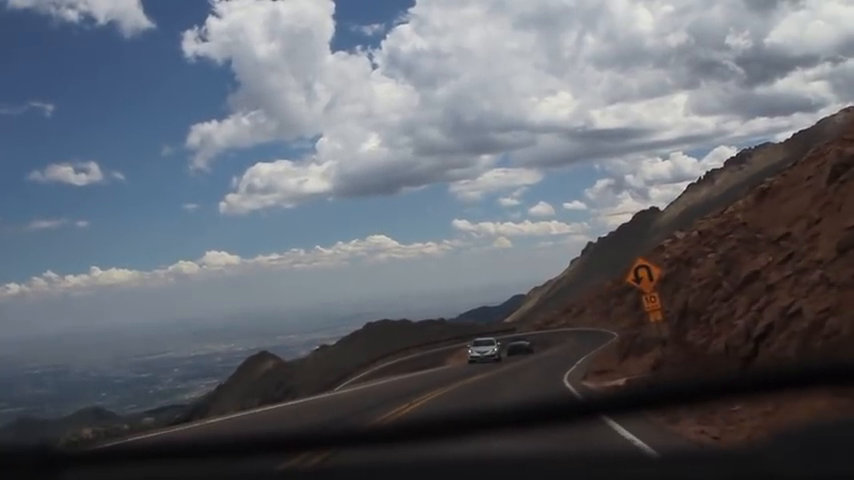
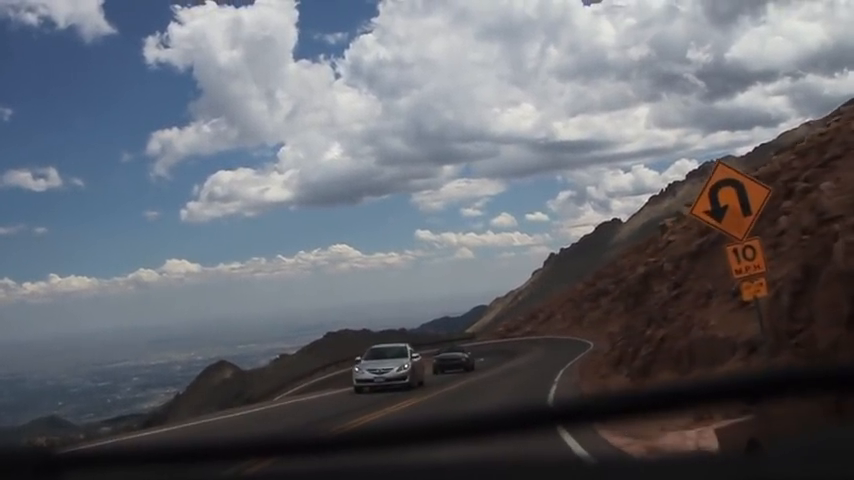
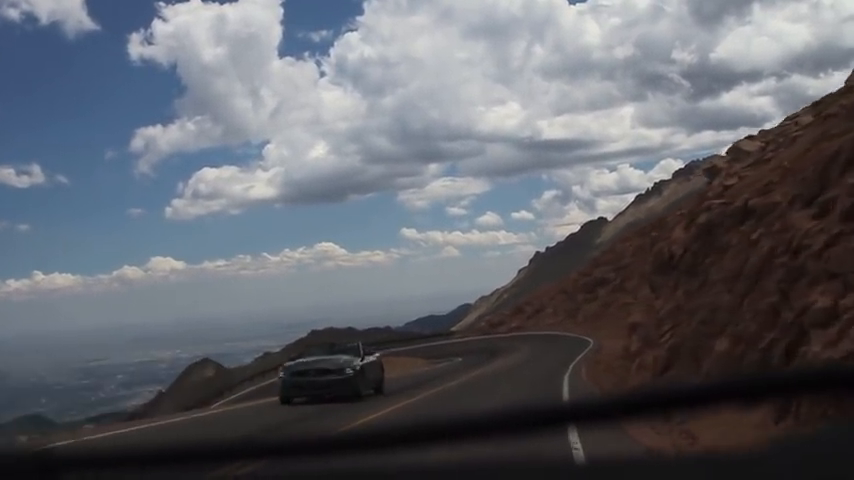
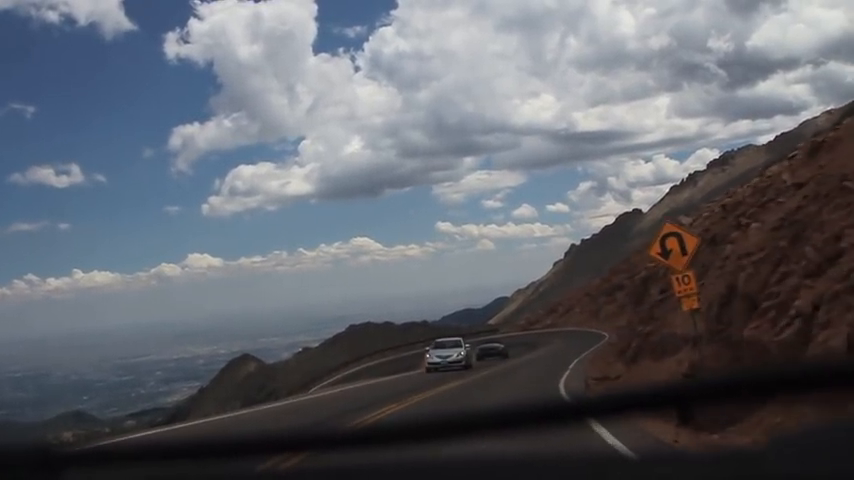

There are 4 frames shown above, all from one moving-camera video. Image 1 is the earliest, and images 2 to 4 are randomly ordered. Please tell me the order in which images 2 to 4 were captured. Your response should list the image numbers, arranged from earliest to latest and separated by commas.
4, 2, 3
